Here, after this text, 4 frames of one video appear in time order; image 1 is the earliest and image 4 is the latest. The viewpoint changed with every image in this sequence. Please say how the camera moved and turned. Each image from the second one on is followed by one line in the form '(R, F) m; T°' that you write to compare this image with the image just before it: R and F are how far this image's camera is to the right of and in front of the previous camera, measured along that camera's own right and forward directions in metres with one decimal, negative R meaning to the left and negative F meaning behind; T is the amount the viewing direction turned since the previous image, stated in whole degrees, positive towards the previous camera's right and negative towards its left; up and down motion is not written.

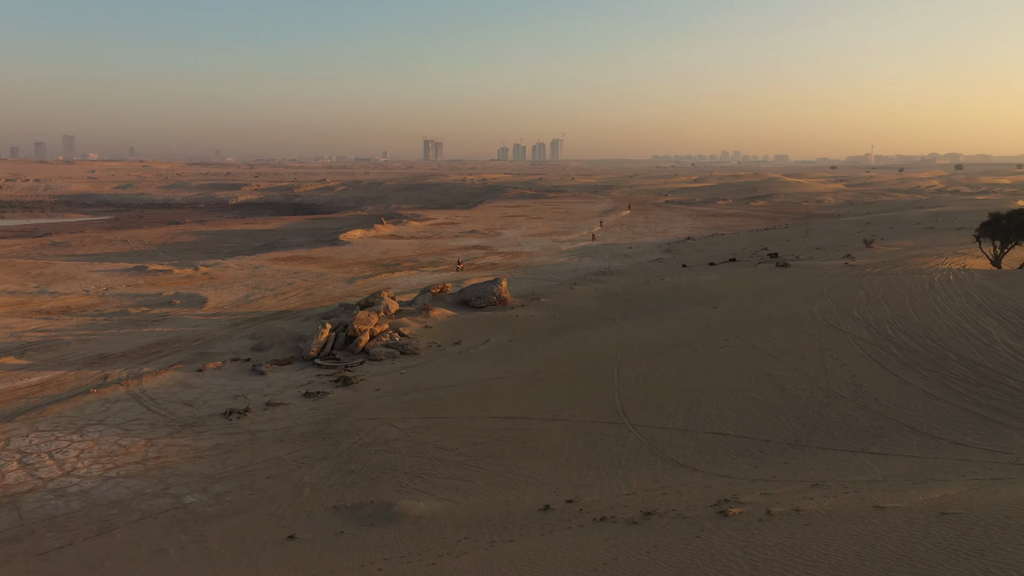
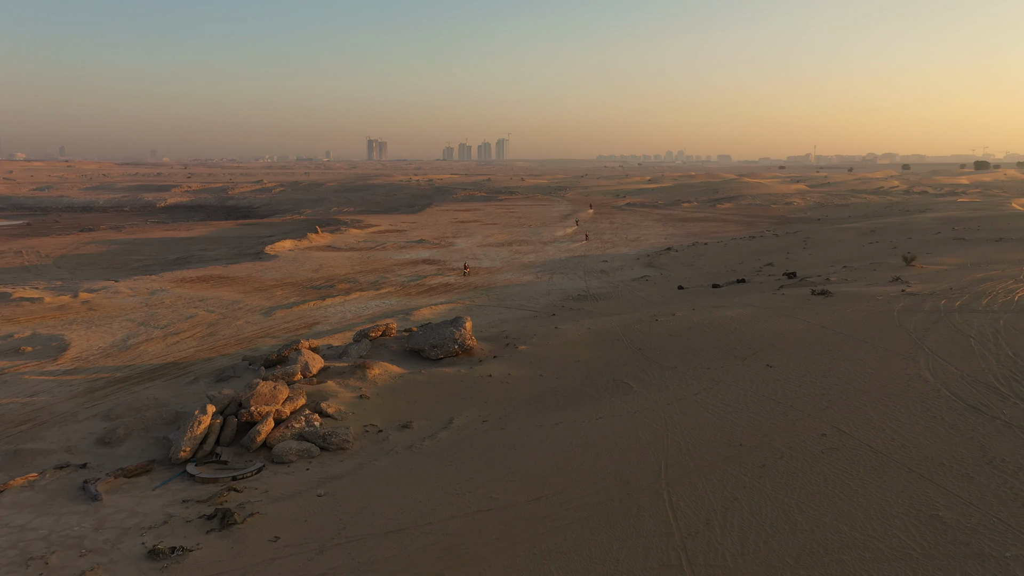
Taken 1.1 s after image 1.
(-0.3, +4.9) m; +4°
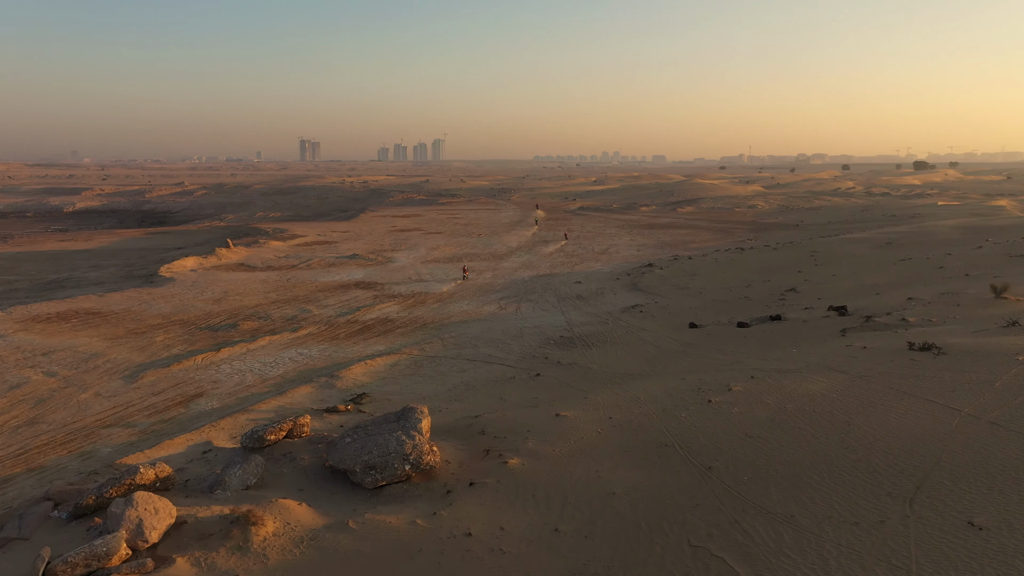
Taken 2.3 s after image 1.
(-0.5, +5.4) m; +4°
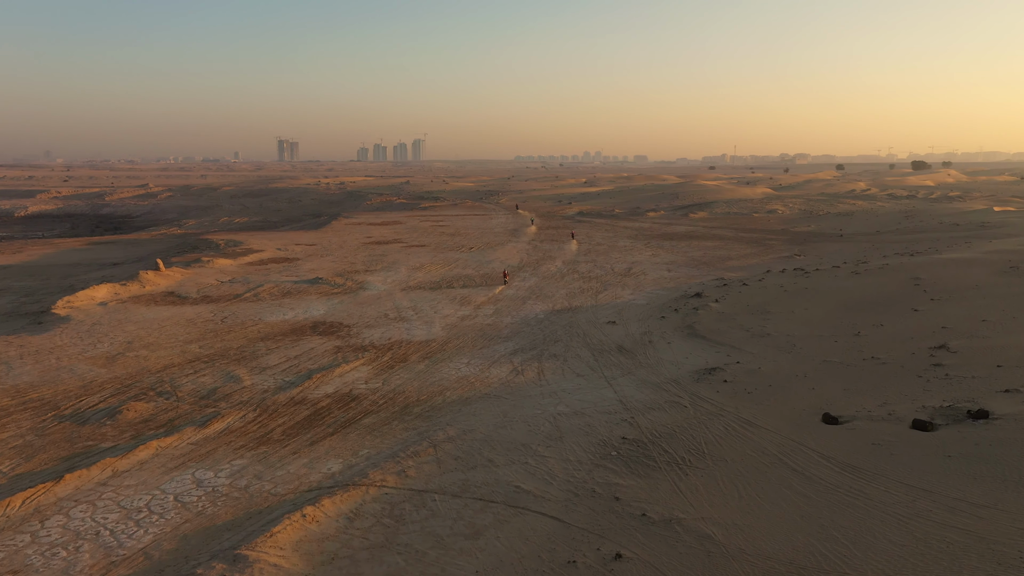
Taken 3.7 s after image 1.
(-0.7, +6.3) m; +1°
